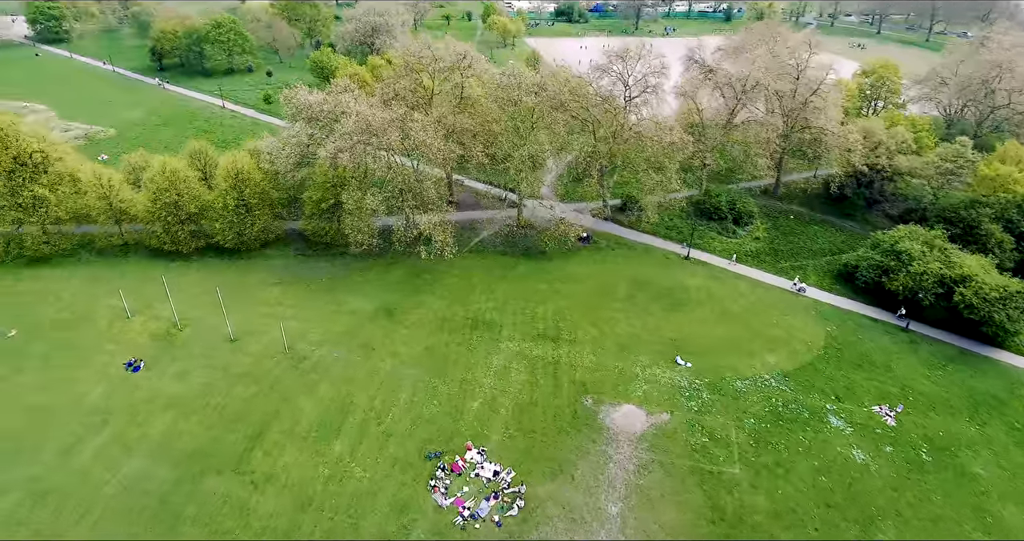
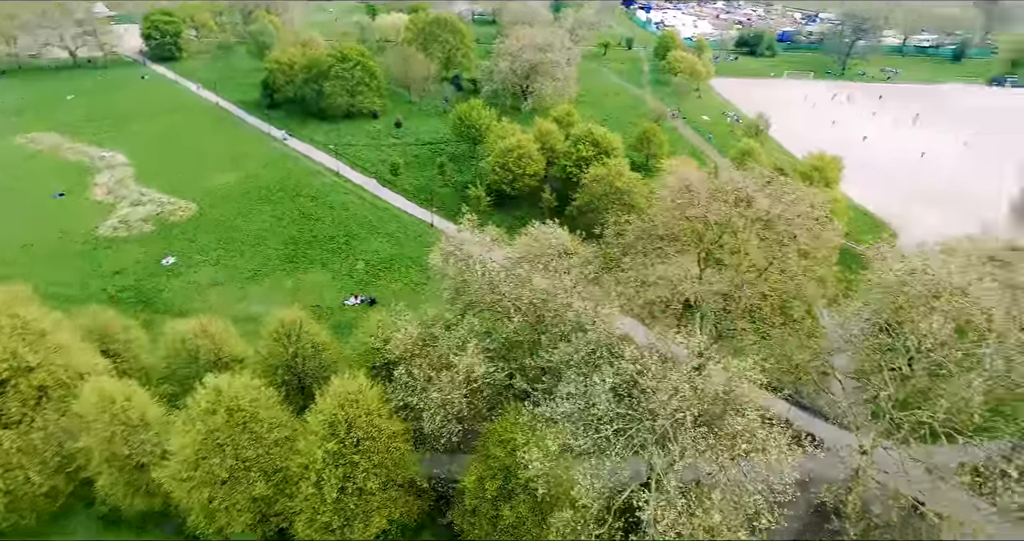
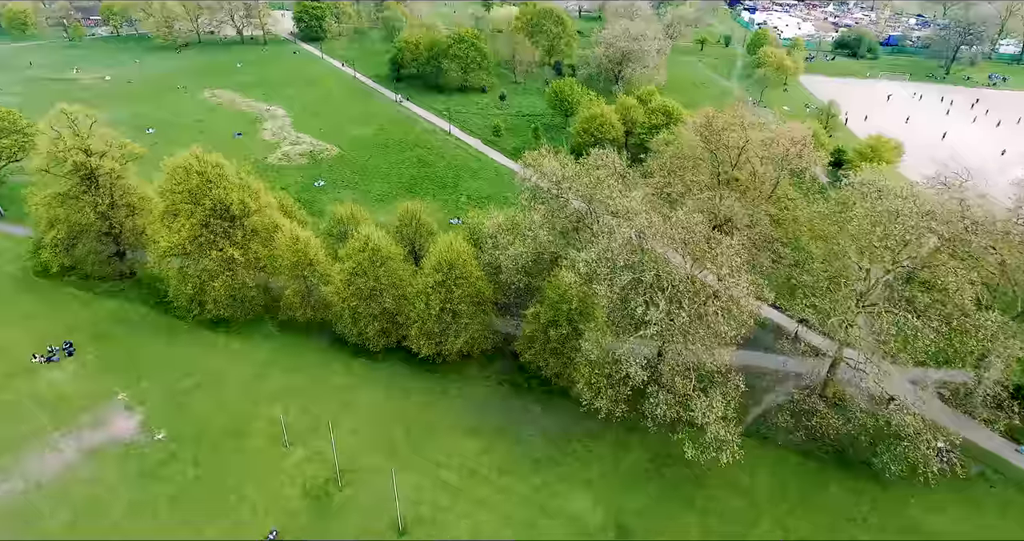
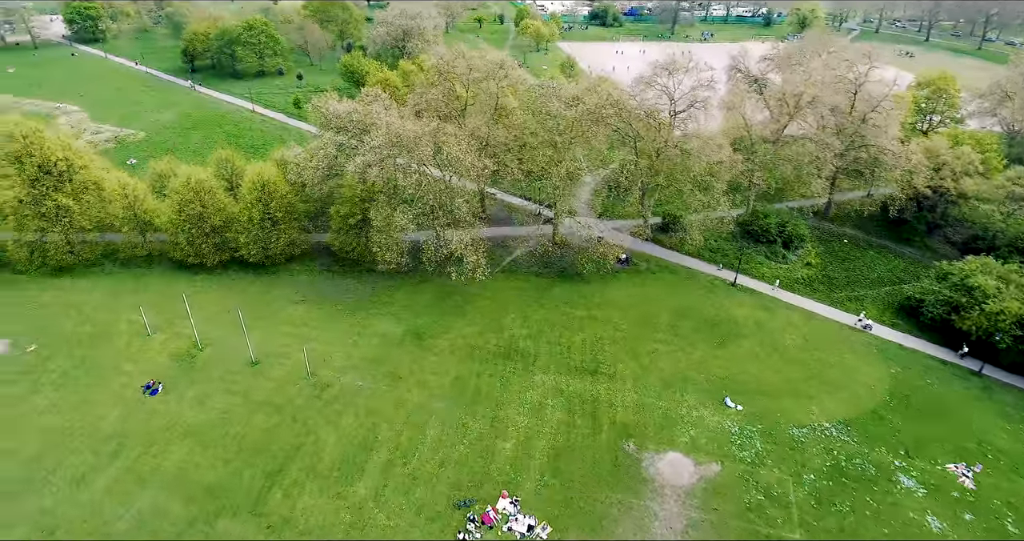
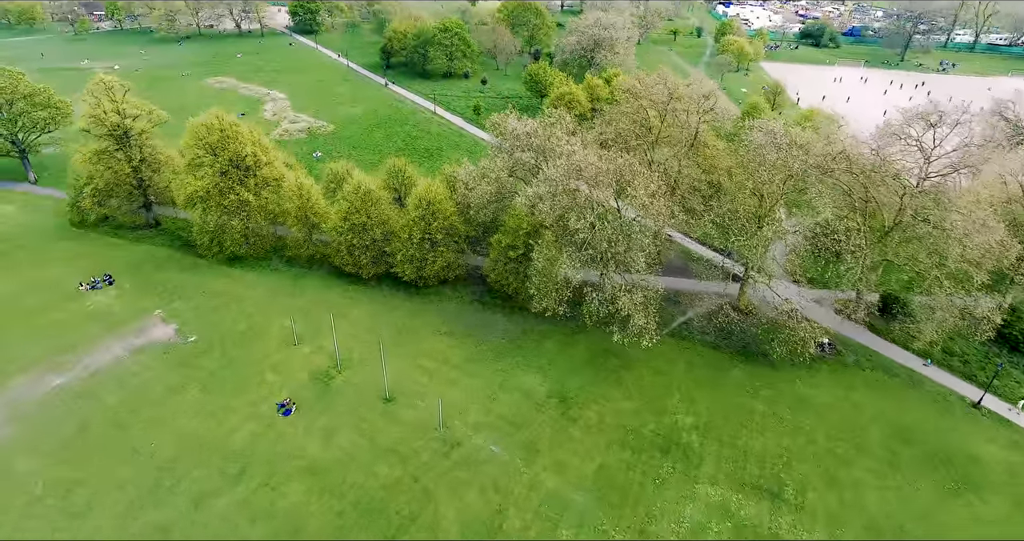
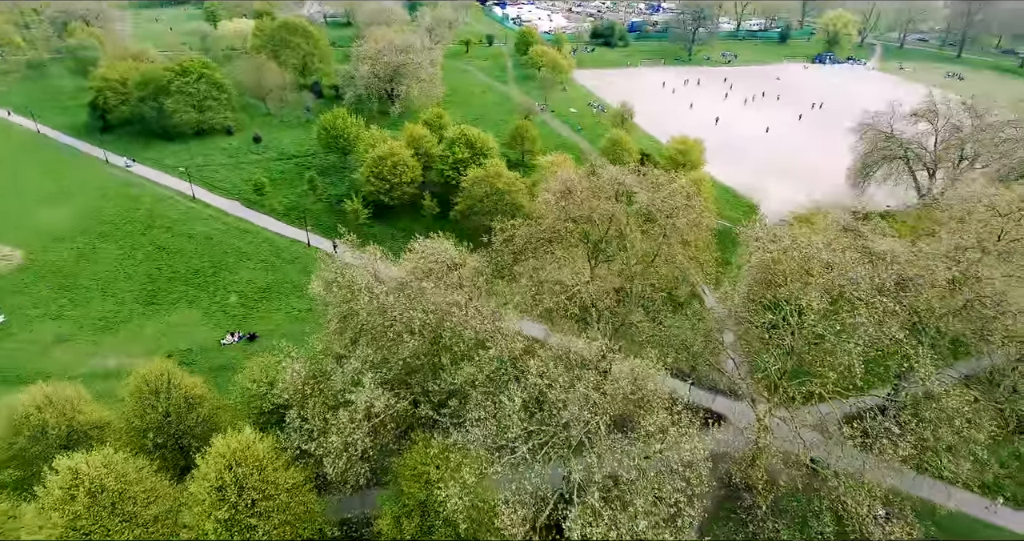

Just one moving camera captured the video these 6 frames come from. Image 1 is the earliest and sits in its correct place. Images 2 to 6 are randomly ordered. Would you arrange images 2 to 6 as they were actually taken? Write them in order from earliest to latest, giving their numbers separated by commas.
4, 5, 3, 2, 6
